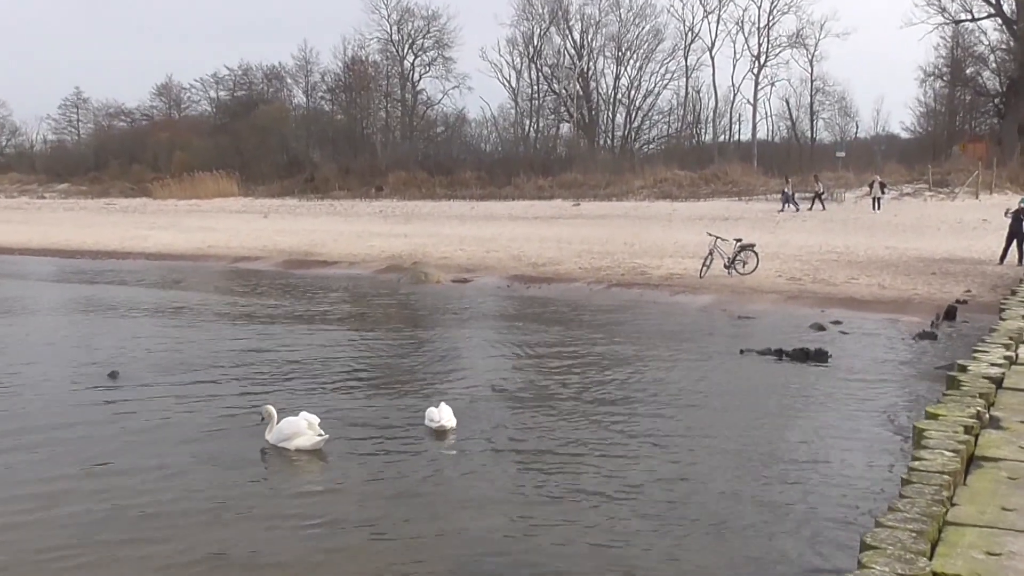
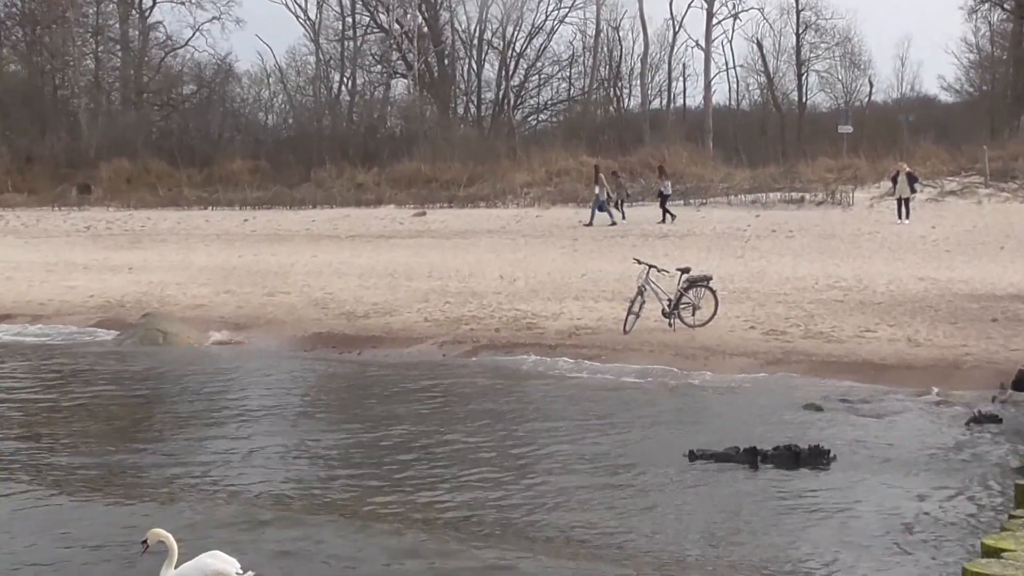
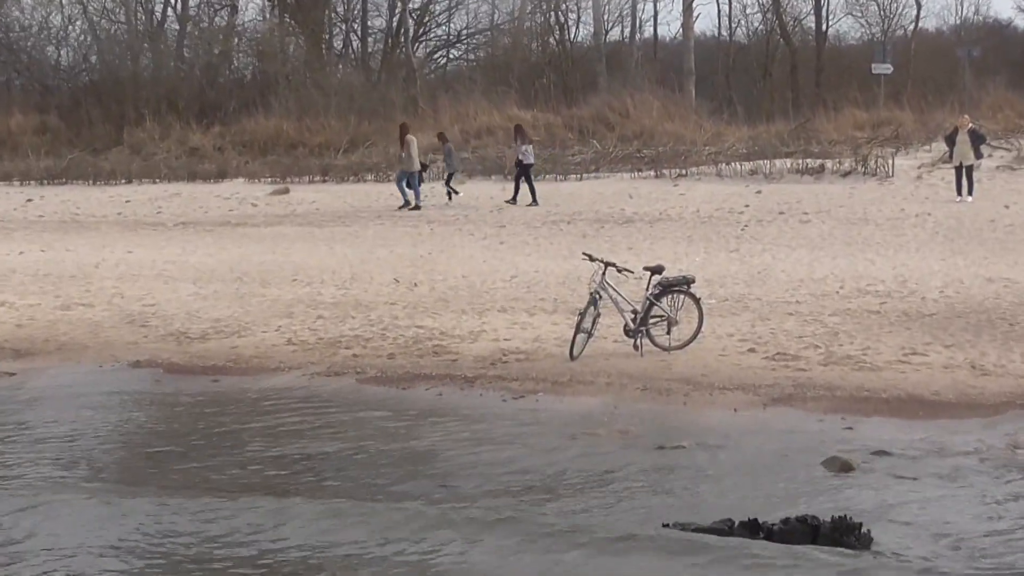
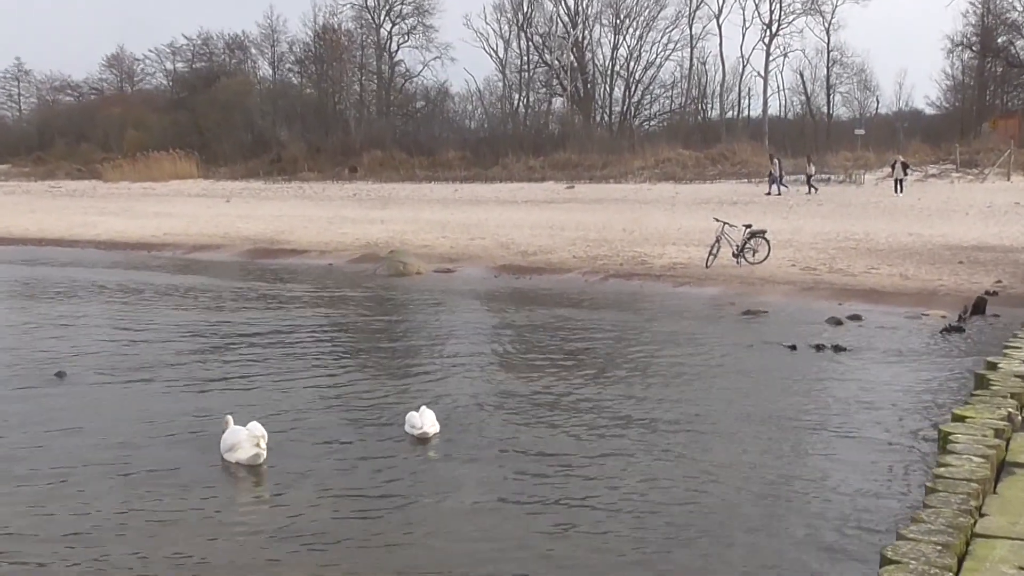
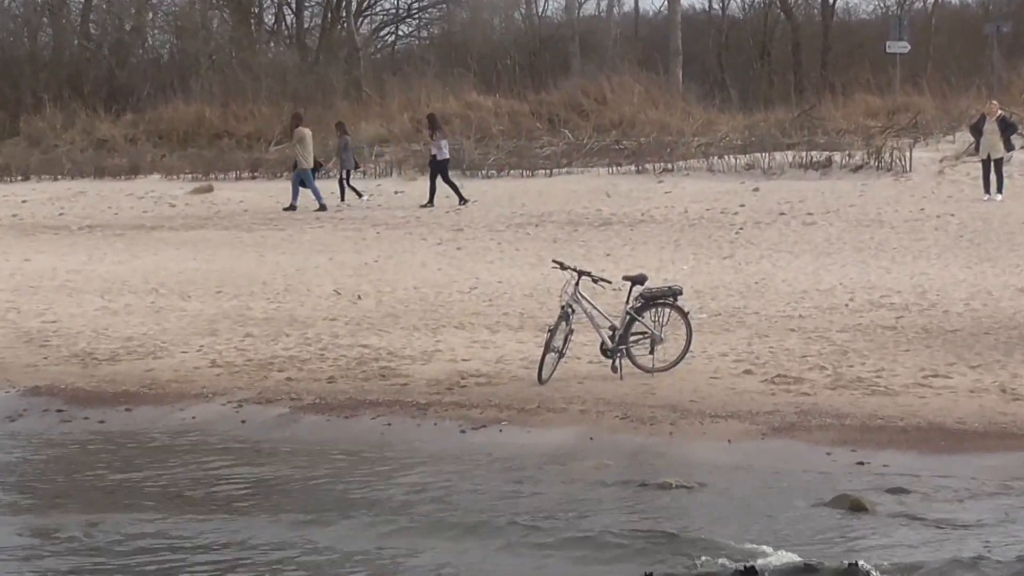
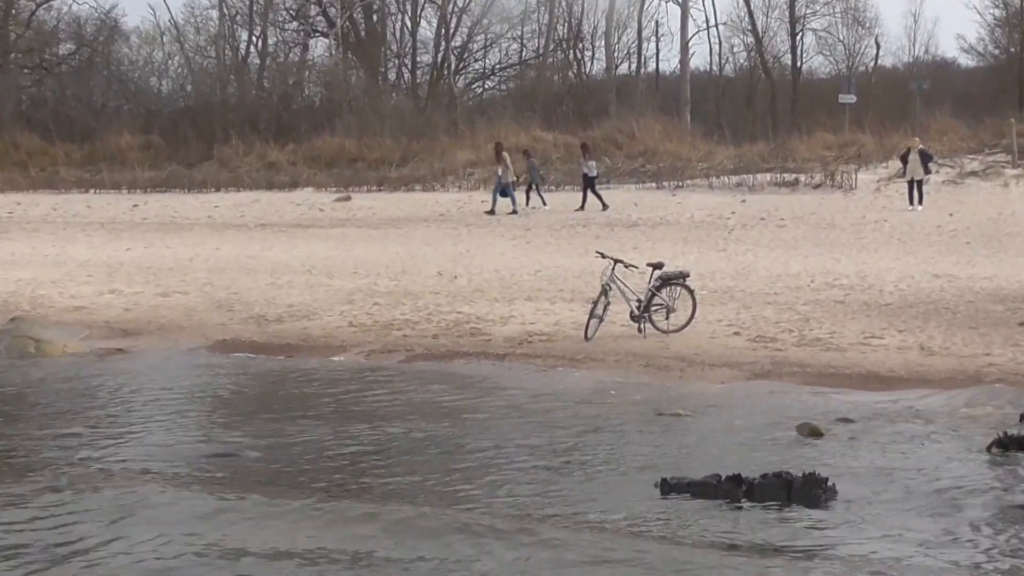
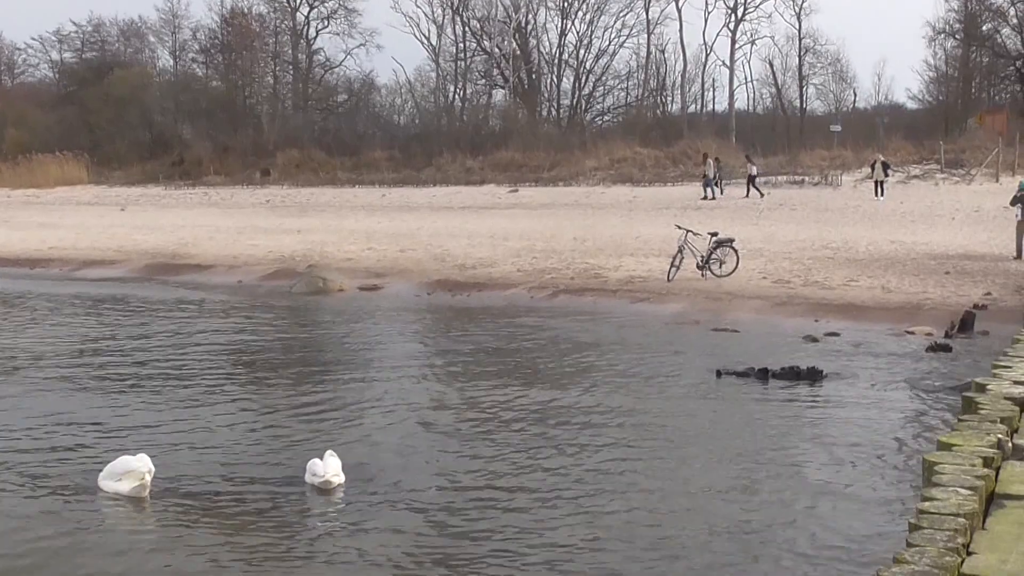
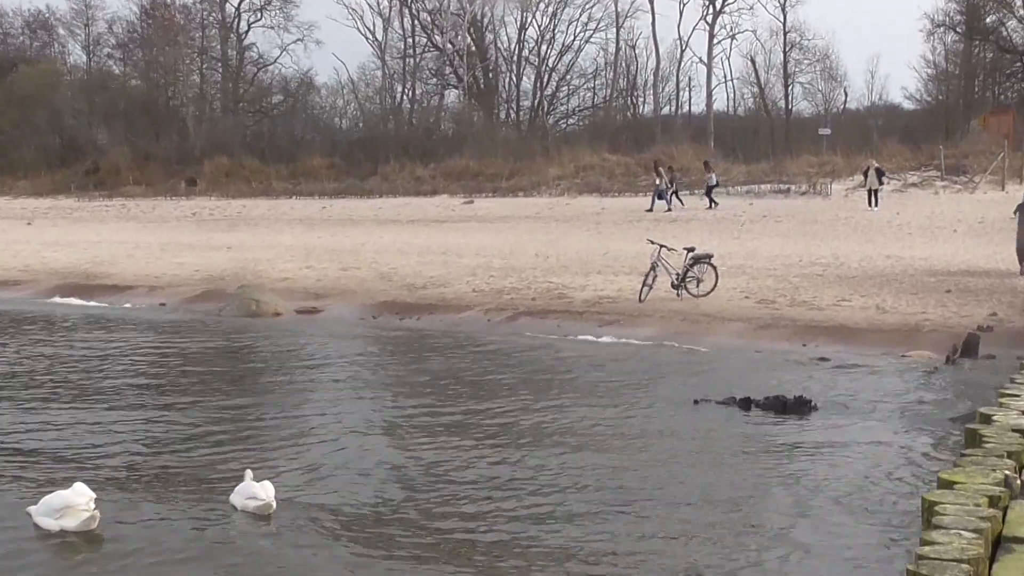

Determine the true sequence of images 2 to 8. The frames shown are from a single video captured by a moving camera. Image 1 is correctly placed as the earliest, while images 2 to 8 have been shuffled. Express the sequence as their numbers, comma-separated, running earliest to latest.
4, 7, 8, 2, 6, 3, 5
